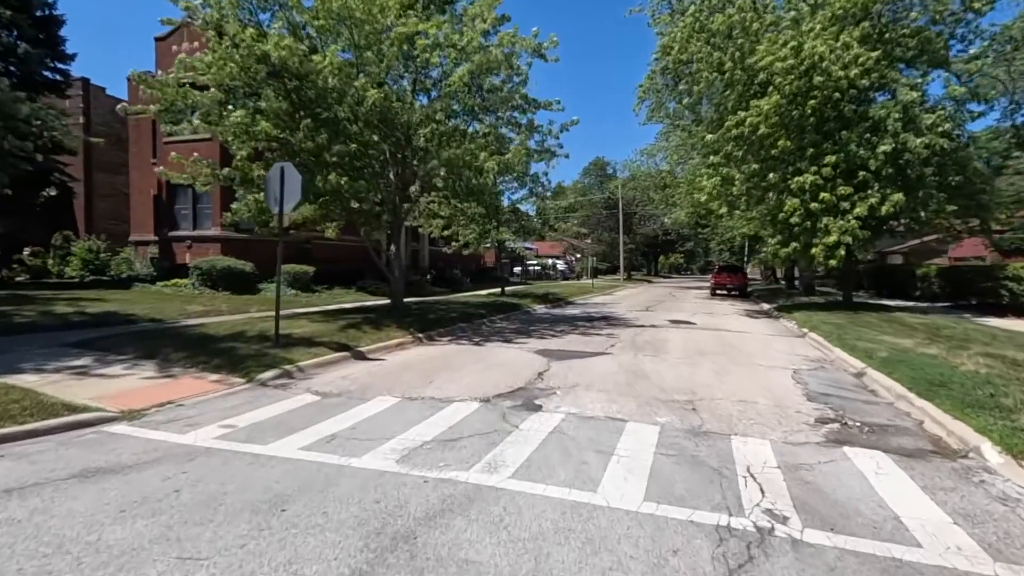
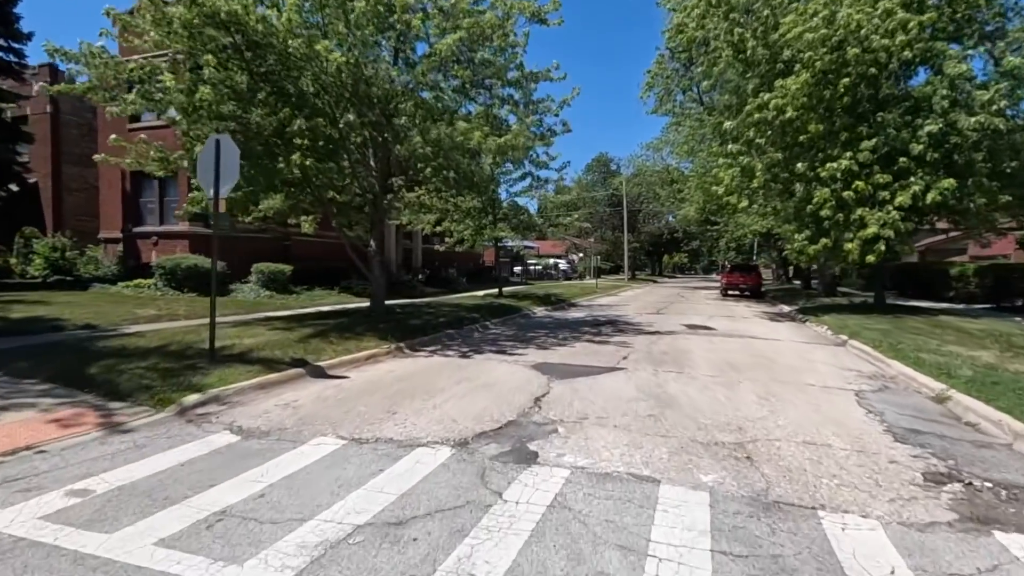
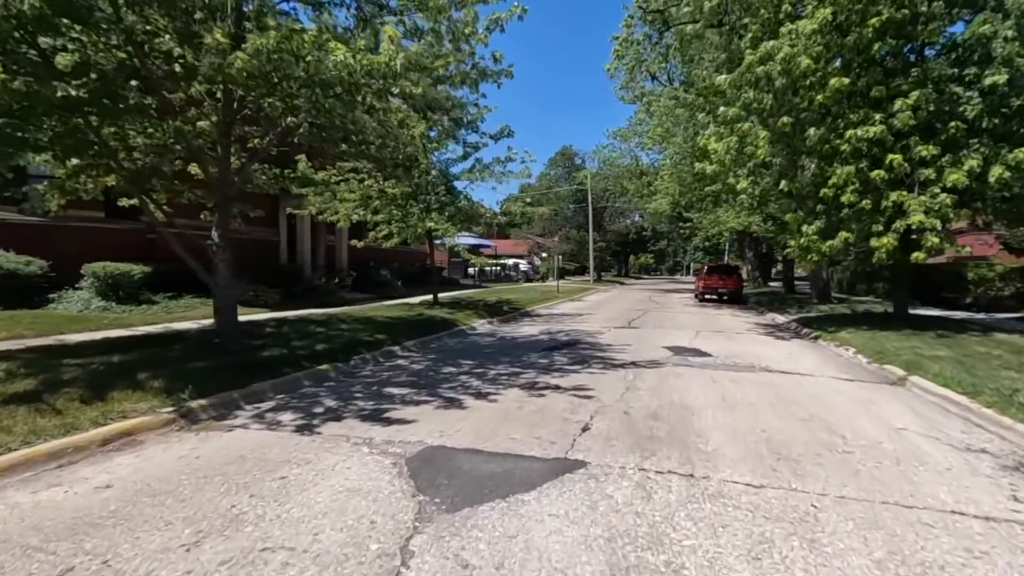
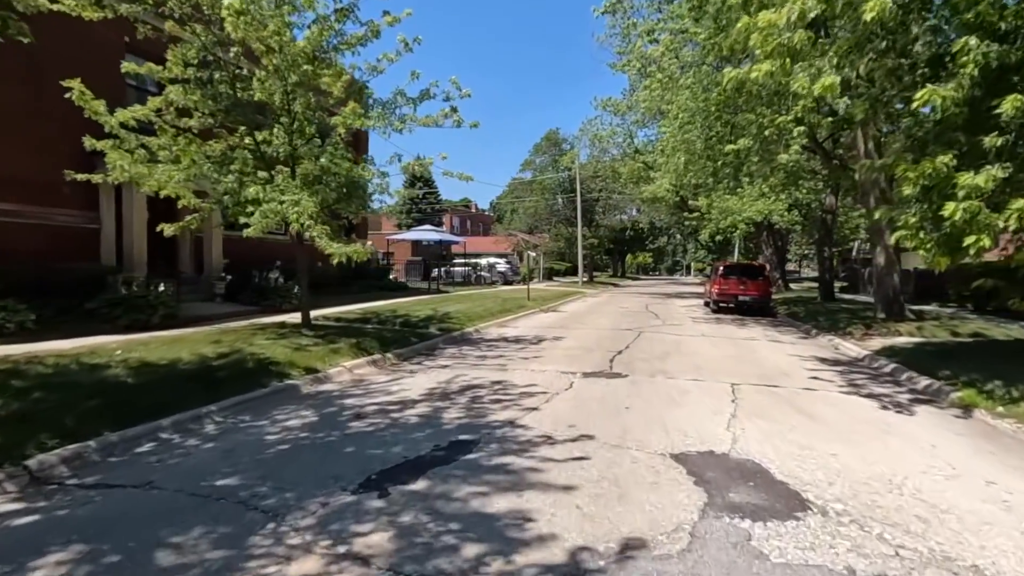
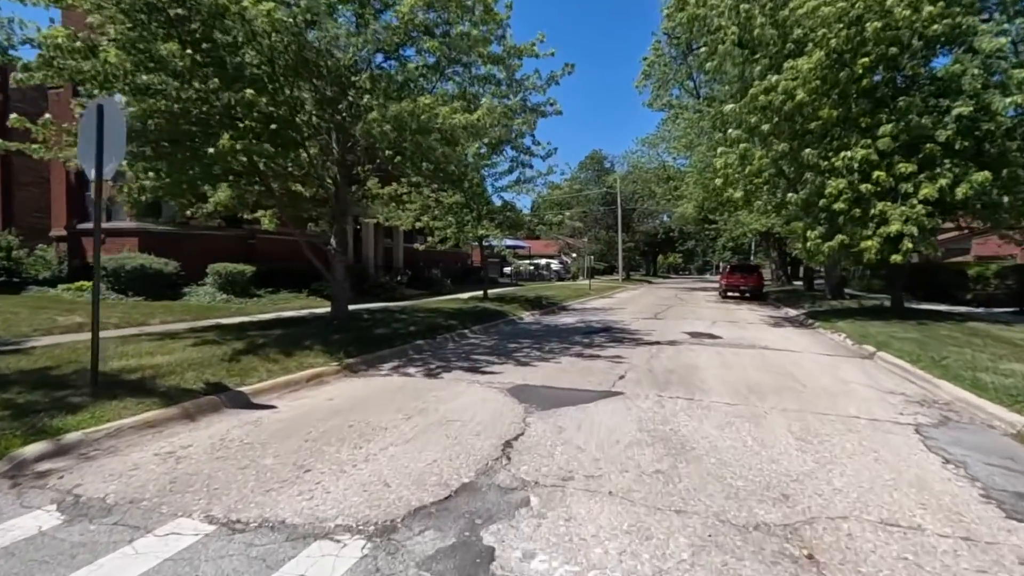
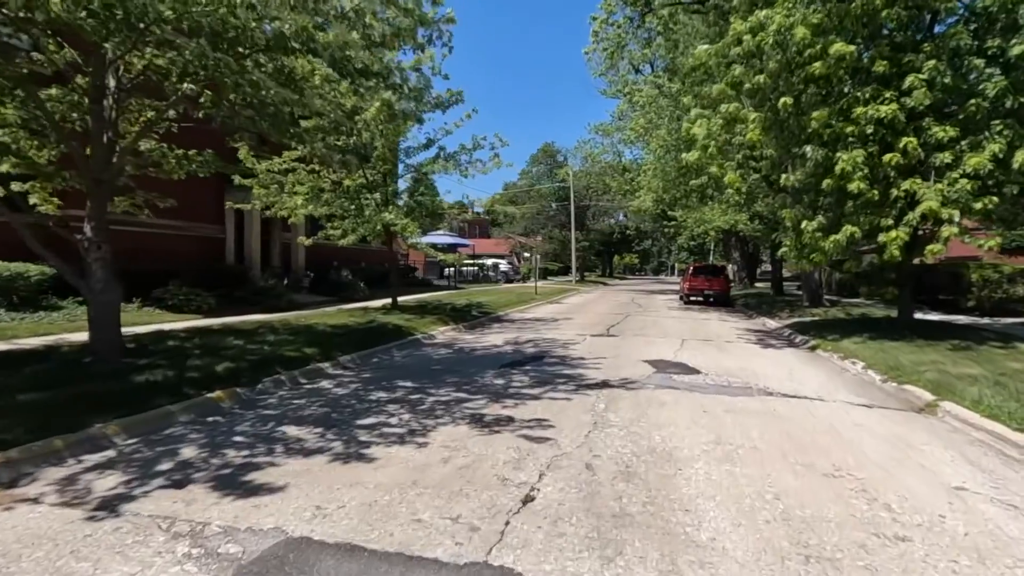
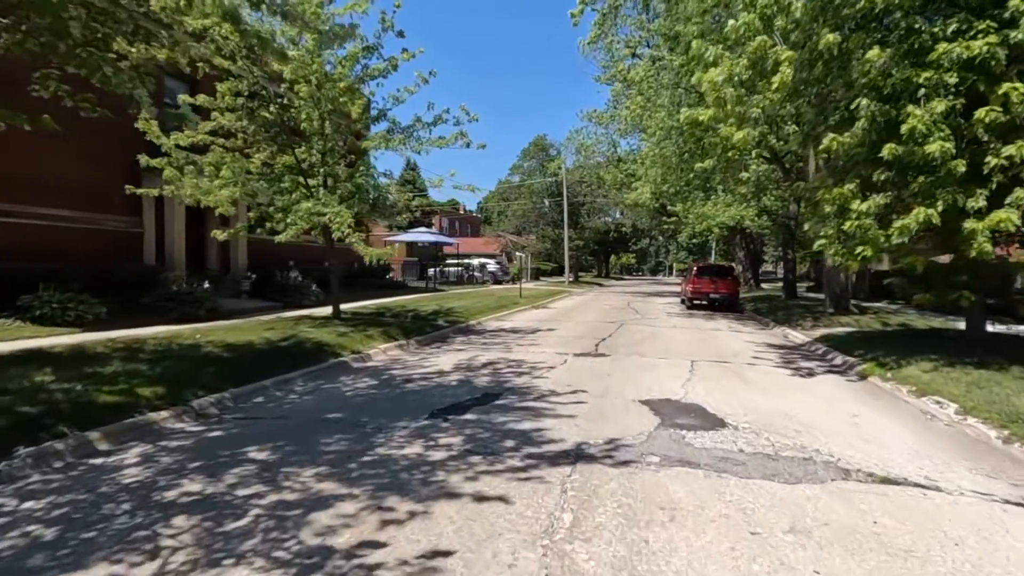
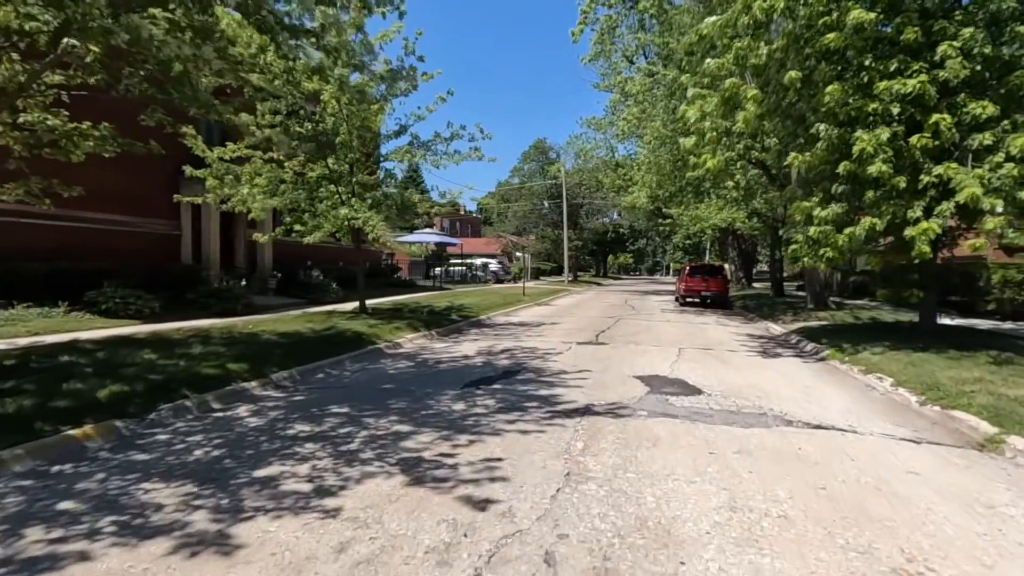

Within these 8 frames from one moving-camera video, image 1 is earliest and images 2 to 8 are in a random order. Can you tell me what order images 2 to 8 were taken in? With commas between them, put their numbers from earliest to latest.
2, 5, 3, 6, 8, 7, 4
